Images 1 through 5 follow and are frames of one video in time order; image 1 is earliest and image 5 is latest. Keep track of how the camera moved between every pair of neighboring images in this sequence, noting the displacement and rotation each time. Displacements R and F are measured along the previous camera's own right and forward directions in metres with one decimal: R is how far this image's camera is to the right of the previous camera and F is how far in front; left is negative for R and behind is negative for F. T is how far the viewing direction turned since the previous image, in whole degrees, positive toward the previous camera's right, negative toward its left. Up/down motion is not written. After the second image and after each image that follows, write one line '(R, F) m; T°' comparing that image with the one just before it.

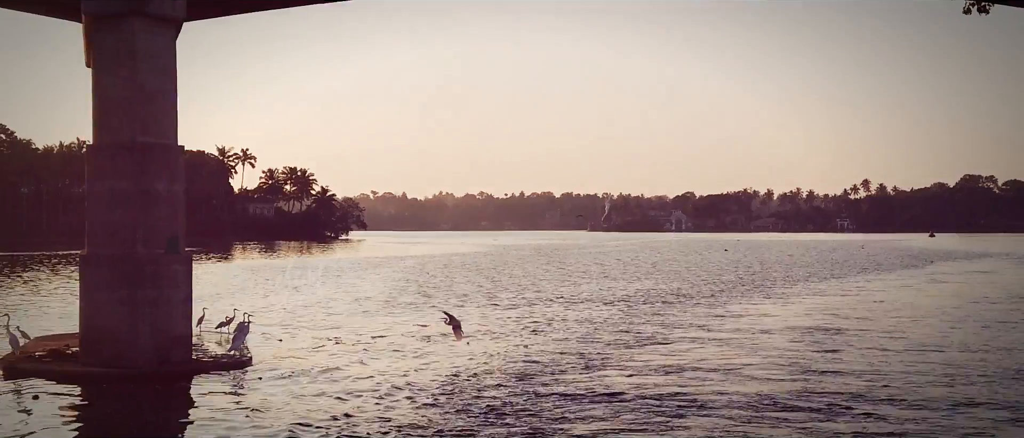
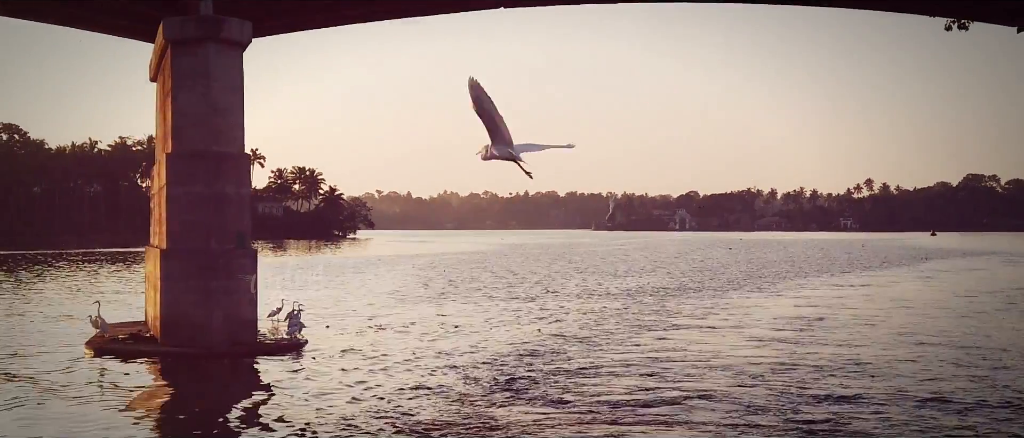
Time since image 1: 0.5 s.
(-0.3, -1.6) m; 0°
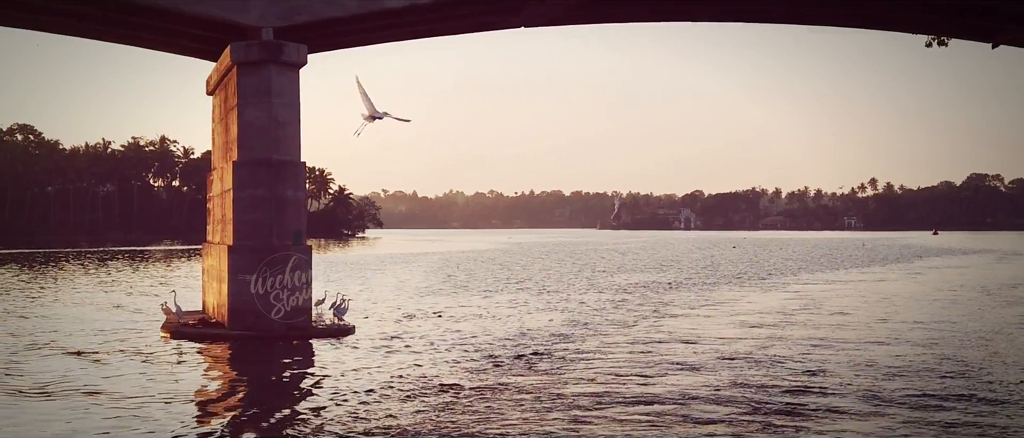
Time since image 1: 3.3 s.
(-0.3, -1.8) m; 0°
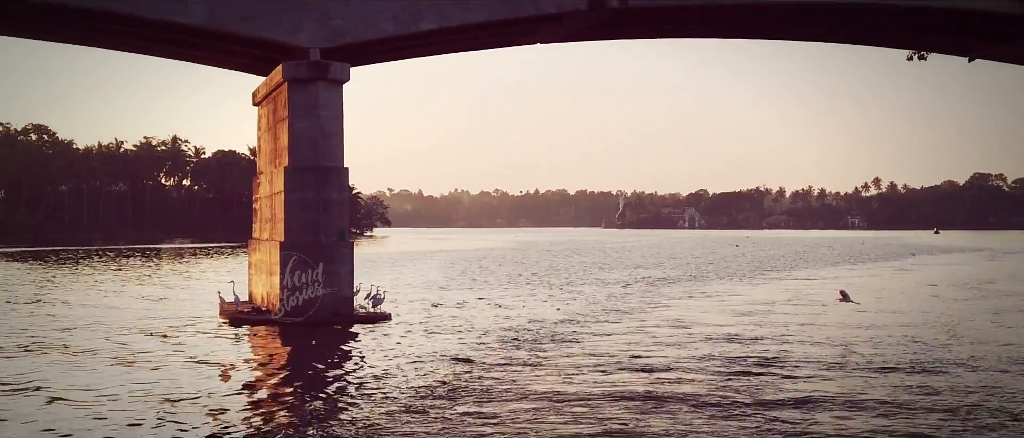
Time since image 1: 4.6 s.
(-0.3, -1.9) m; 0°
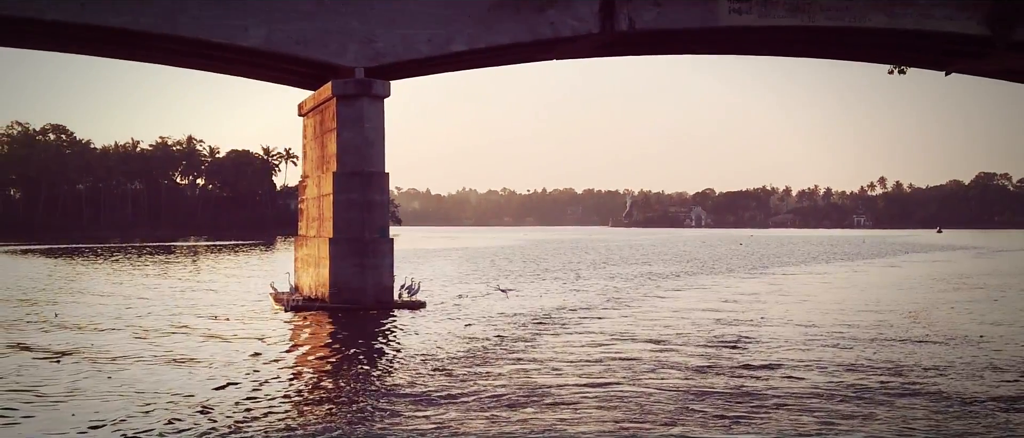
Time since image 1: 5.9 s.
(-0.3, -2.3) m; 0°
